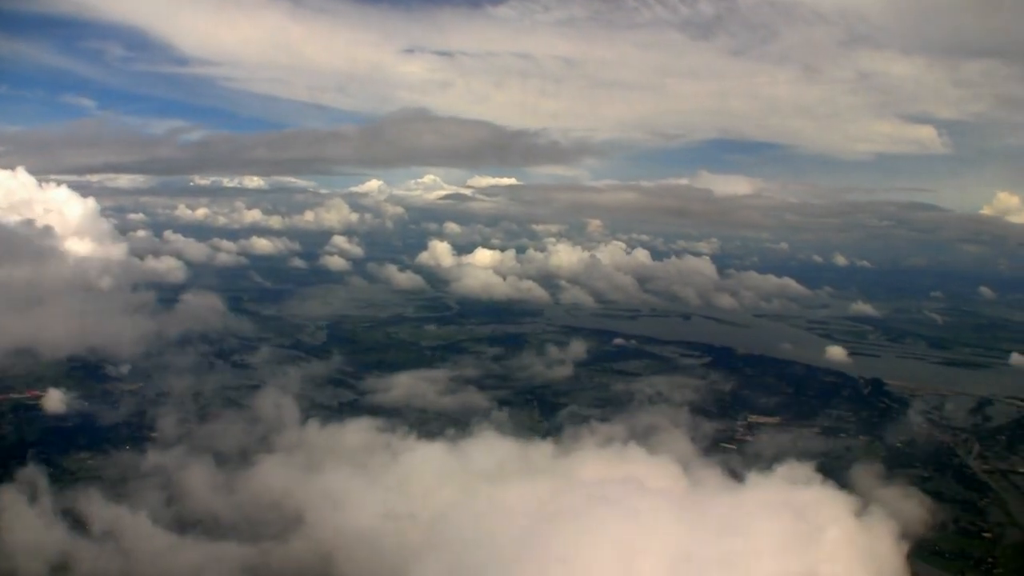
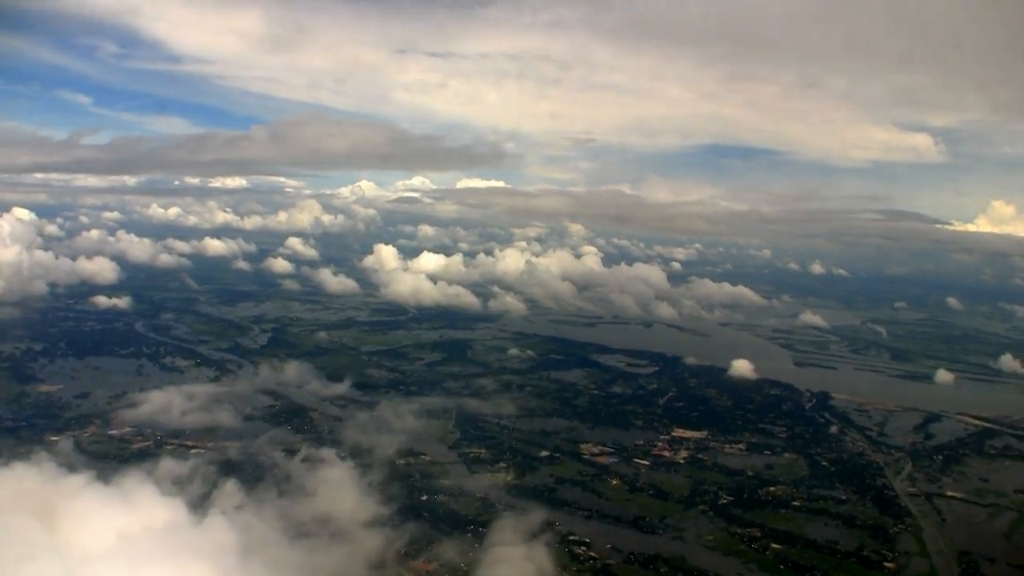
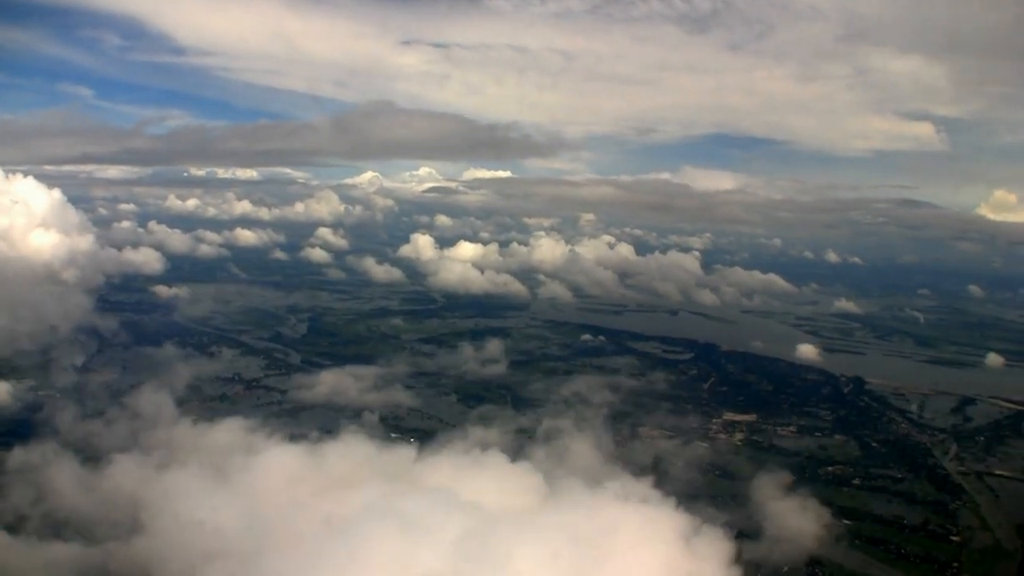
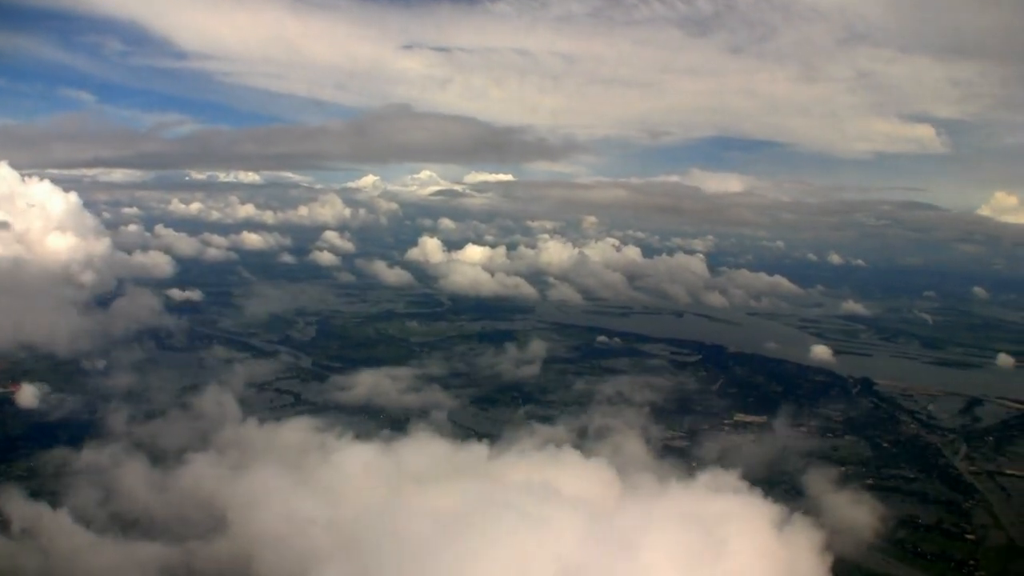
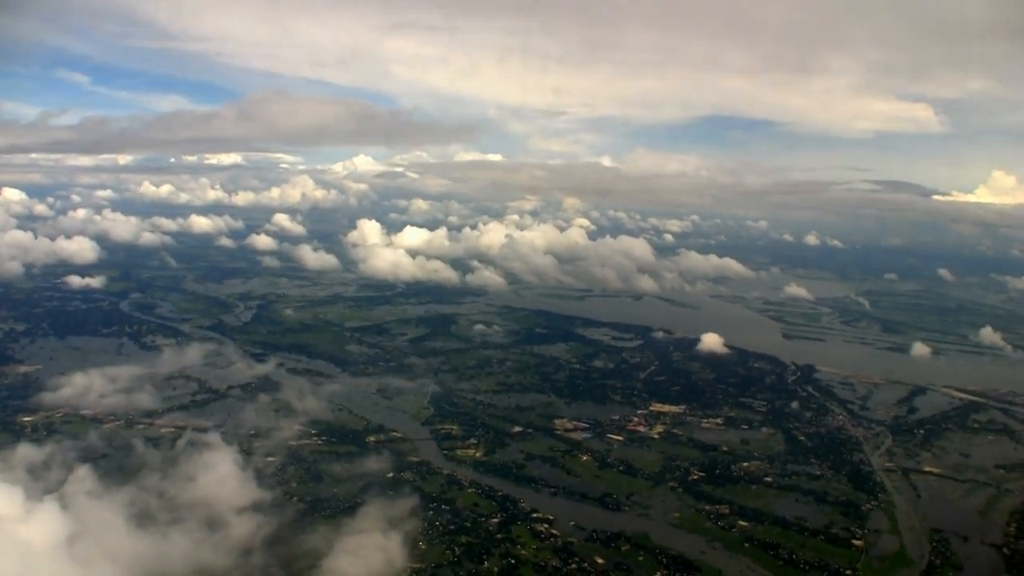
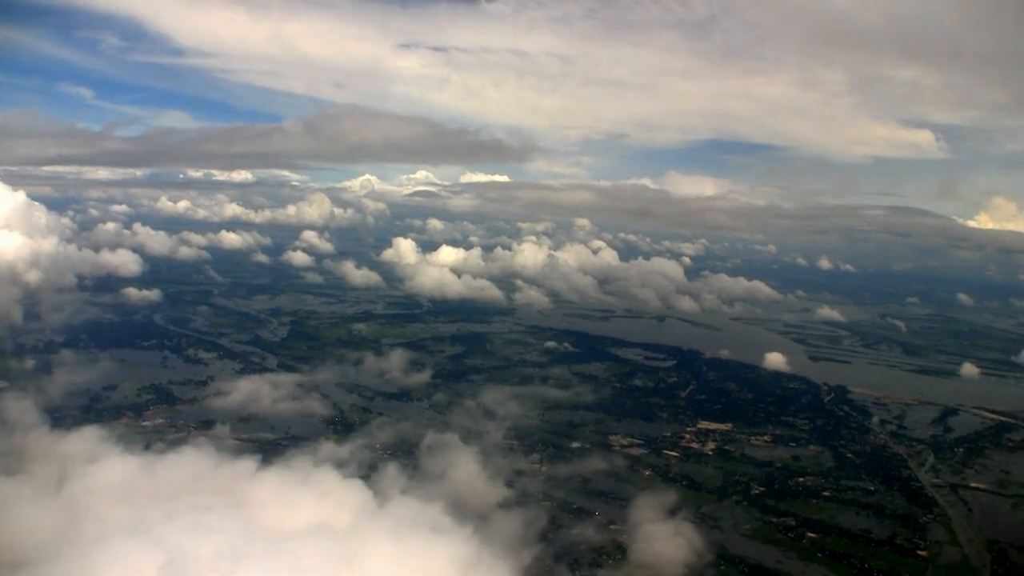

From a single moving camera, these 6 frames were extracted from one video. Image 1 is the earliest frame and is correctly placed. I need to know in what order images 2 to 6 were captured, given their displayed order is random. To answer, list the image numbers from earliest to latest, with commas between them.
4, 3, 6, 2, 5
